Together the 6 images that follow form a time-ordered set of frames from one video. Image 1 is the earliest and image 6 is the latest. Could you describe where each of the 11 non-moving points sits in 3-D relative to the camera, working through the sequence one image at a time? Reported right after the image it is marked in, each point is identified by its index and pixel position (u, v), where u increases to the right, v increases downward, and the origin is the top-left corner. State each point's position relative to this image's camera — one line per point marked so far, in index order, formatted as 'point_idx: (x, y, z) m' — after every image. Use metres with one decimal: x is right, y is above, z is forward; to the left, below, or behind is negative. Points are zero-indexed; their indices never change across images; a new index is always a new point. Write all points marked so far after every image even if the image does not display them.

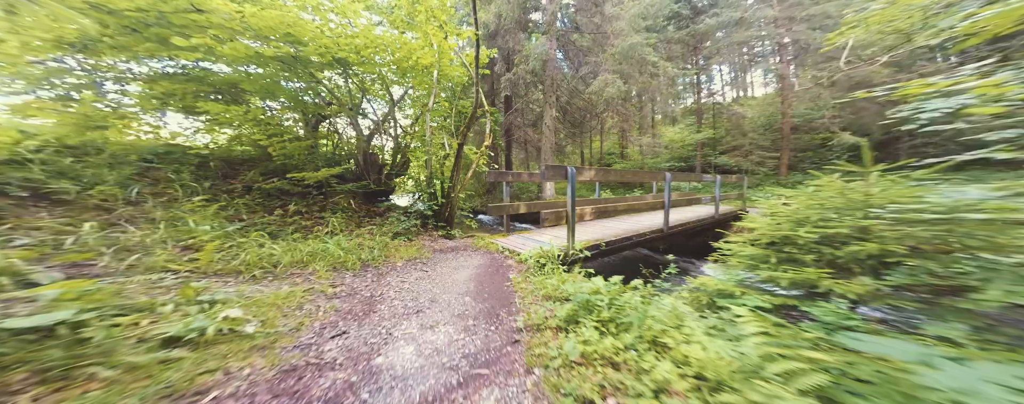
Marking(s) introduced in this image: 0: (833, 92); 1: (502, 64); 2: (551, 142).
0: (+13.0, +4.4, +9.9) m
1: (-0.4, +5.9, +10.3) m
2: (+1.6, +2.5, +9.9) m
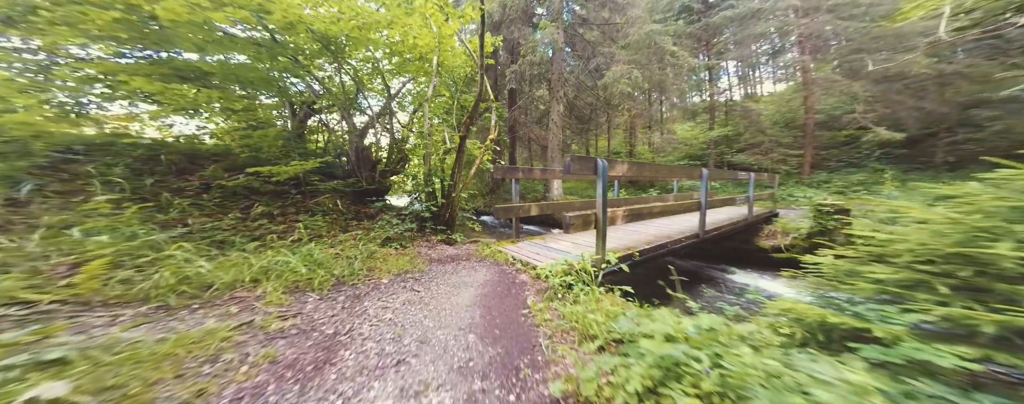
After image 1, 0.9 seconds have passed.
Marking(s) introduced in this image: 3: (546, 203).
0: (+13.3, +4.4, +9.1) m
1: (-0.2, +5.8, +9.7) m
2: (+1.8, +2.4, +9.3) m
3: (+0.5, 0.0, +3.7) m
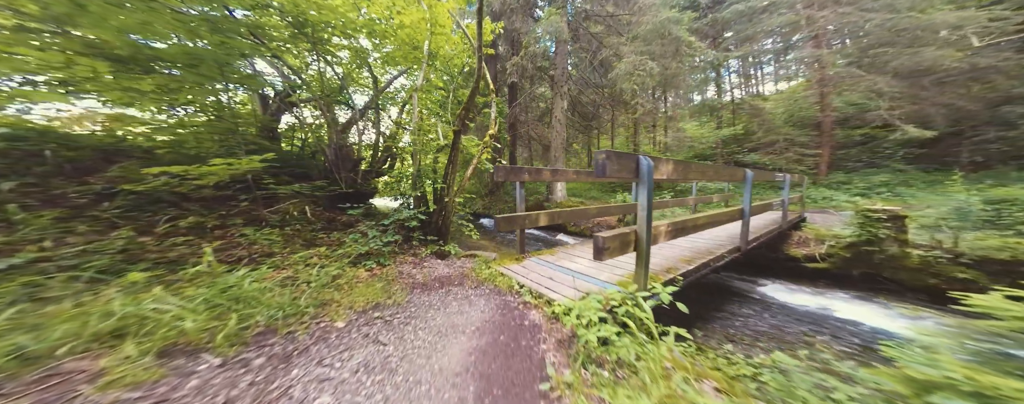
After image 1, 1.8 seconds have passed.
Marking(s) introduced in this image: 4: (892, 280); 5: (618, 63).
0: (+13.3, +4.3, +8.5) m
1: (-0.2, +5.7, +9.1) m
2: (+1.8, +2.3, +8.7) m
3: (+0.6, -0.1, +3.1) m
4: (+6.9, -1.4, +4.4) m
5: (+3.7, +4.9, +8.5) m
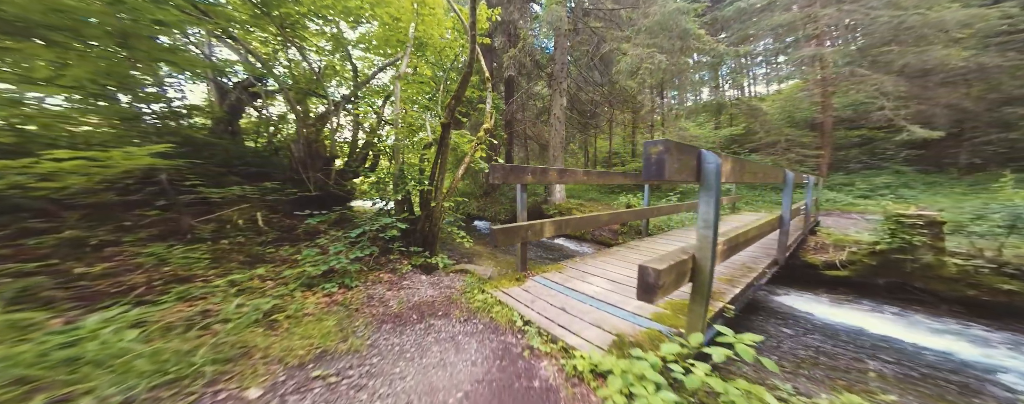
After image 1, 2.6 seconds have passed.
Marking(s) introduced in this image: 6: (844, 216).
0: (+13.1, +4.2, +8.4) m
1: (-0.3, +5.6, +8.6) m
2: (+1.7, +2.2, +8.2) m
3: (+0.6, -0.2, +2.5) m
4: (+6.8, -1.5, +4.0) m
5: (+3.6, +4.8, +8.1) m
6: (+8.9, -0.4, +6.5) m
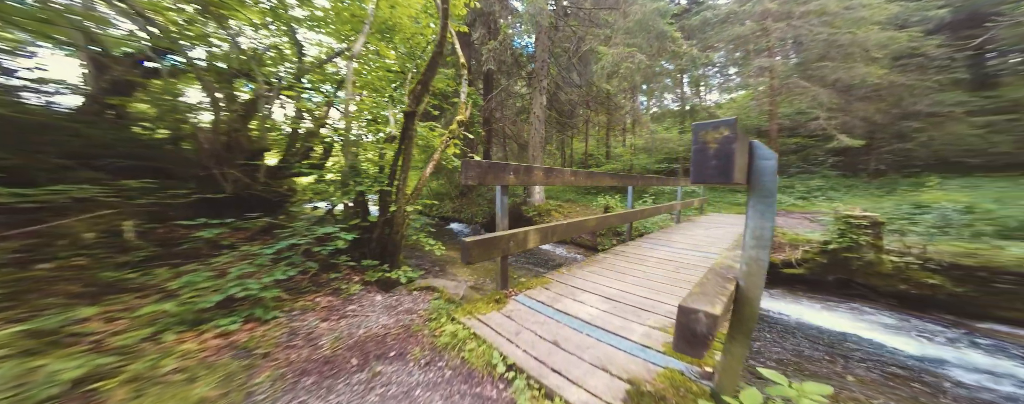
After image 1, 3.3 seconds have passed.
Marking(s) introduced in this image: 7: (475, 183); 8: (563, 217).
0: (+12.2, +4.2, +9.4) m
1: (-1.2, +5.6, +8.1) m
2: (+0.8, +2.2, +8.0) m
3: (+0.3, -0.2, +2.2) m
4: (+6.4, -1.5, +4.4) m
5: (+2.7, +4.8, +8.1) m
6: (+8.2, -0.4, +7.1) m
7: (-0.2, +0.1, +1.6) m
8: (+1.5, -0.4, +6.9) m
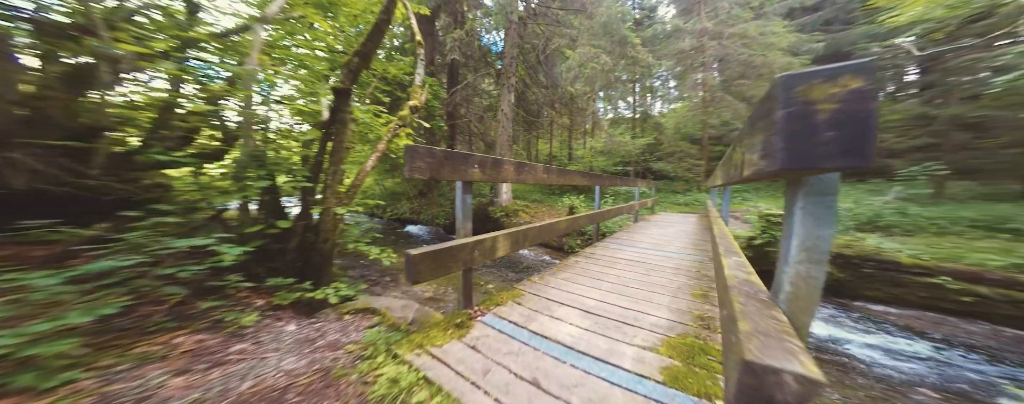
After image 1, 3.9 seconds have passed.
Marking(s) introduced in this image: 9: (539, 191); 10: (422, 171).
0: (+10.6, +4.2, +10.9) m
1: (-2.4, +5.6, +7.5) m
2: (-0.4, +2.2, +7.7) m
3: (+0.1, -0.2, +1.9) m
4: (+5.7, -1.5, +5.0) m
5: (+1.5, +4.8, +8.1) m
6: (+7.0, -0.4, +8.0) m
7: (-0.4, +0.1, +1.2) m
8: (+0.4, -0.4, +6.8) m
9: (+0.9, +0.5, +10.1) m
10: (-0.4, +0.2, +1.2) m
